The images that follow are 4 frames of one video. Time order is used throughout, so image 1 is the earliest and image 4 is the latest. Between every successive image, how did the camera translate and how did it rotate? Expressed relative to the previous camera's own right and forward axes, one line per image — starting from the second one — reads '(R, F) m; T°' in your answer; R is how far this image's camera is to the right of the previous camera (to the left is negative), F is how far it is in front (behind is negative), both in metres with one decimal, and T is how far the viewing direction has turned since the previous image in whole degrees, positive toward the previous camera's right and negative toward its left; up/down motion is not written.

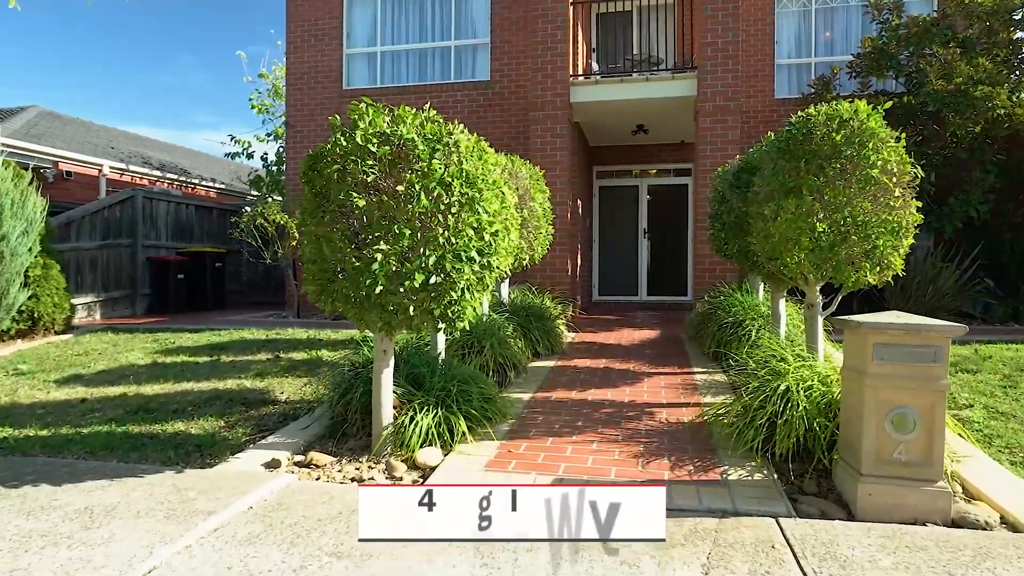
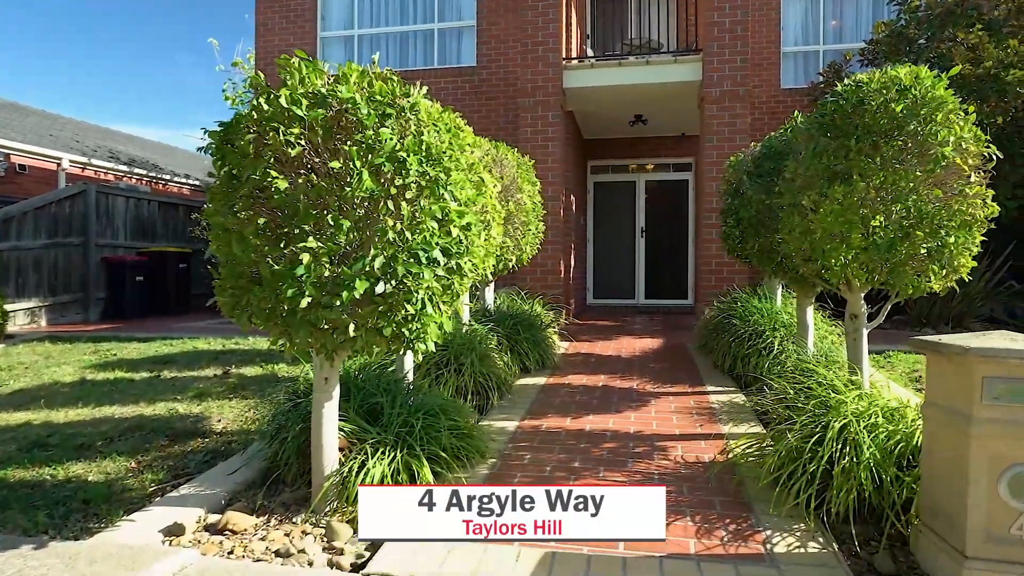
(+0.1, +1.0) m; +1°
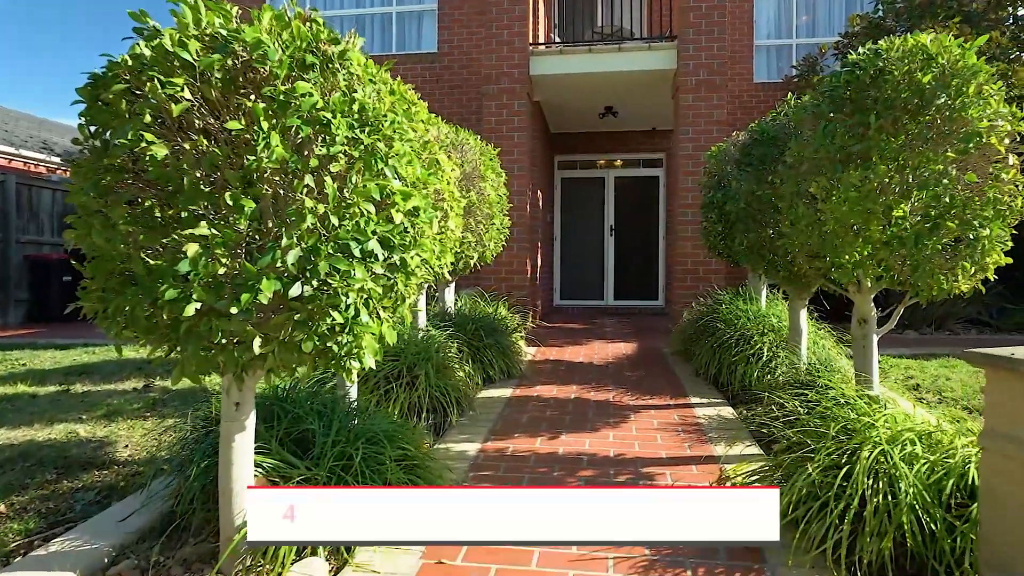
(0.0, +0.7) m; +3°
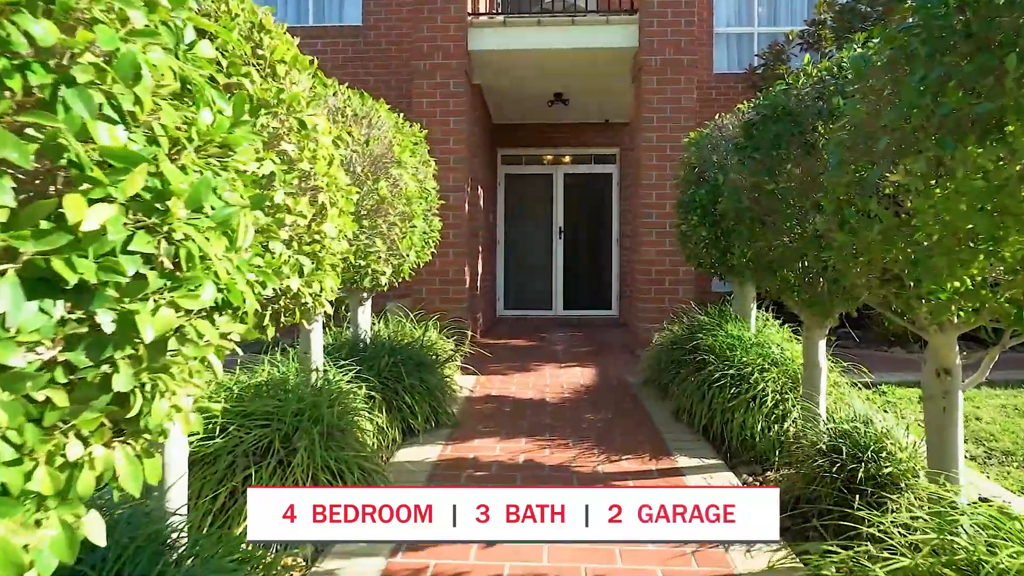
(+0.1, +1.4) m; +5°
